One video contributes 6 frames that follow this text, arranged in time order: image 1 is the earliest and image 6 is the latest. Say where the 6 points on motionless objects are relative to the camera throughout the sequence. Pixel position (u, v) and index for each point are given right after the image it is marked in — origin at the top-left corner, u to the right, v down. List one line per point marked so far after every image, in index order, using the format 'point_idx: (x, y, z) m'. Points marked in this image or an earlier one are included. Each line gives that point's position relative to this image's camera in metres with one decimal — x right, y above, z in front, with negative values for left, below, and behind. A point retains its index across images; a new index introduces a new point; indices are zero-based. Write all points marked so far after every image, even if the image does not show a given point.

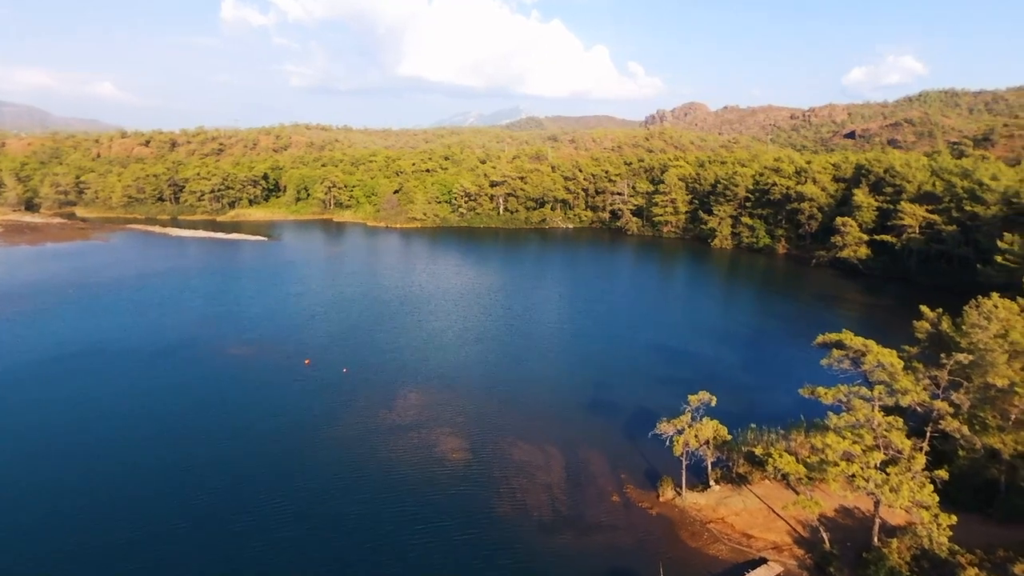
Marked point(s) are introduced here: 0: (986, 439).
0: (+14.6, -4.7, +19.6) m
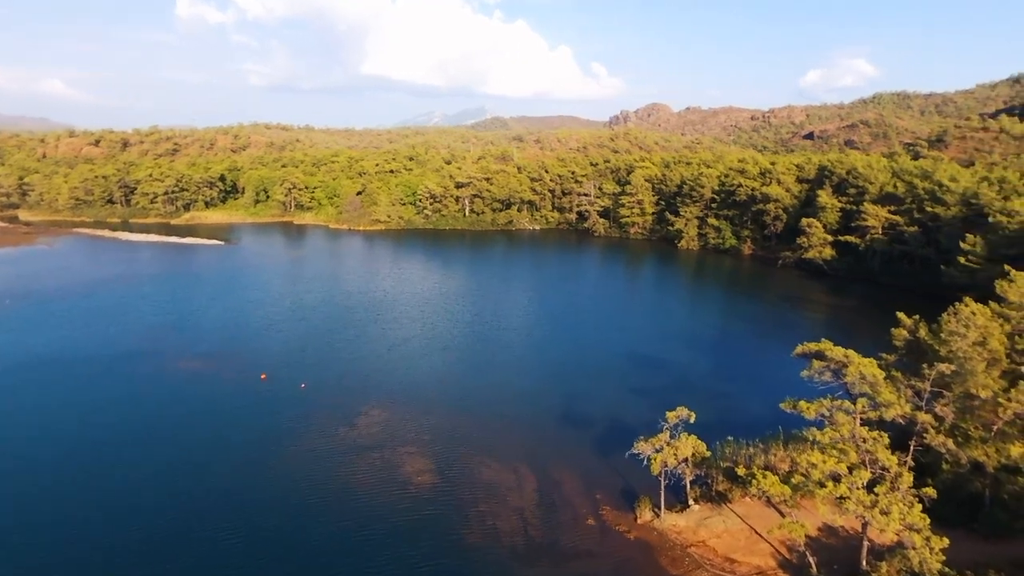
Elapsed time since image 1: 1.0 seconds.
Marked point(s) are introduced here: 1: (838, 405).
0: (+13.7, -4.9, +19.0) m
1: (+9.9, -3.6, +19.3) m
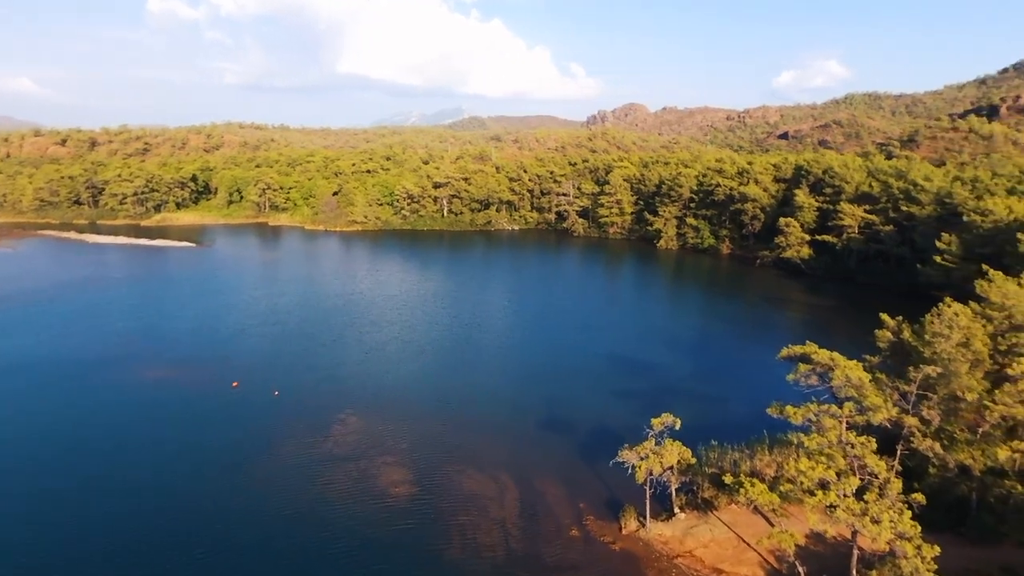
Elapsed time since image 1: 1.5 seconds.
0: (+13.1, -5.0, +18.8) m
1: (+9.4, -3.6, +19.0) m
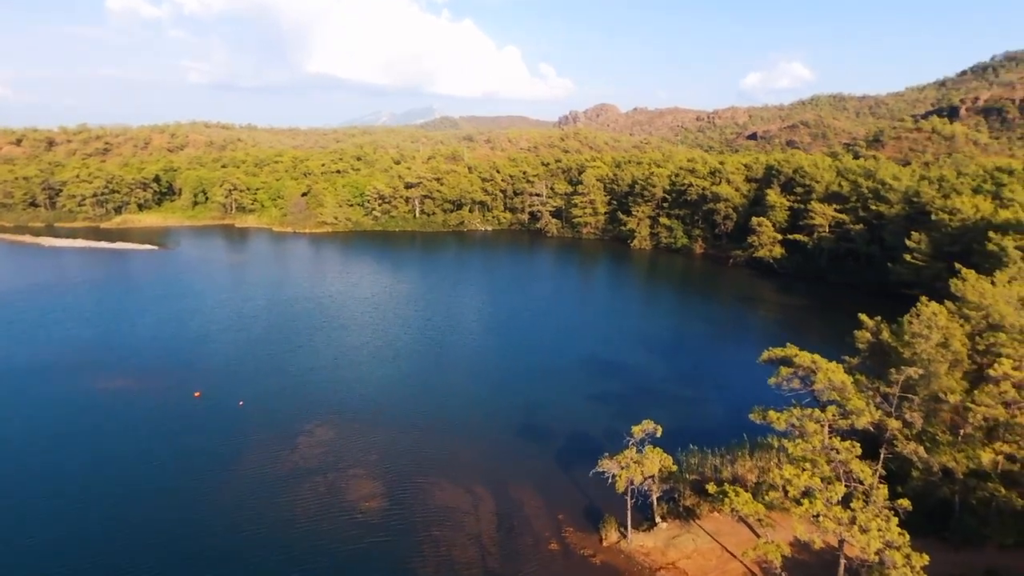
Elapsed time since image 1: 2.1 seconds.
0: (+12.4, -5.0, +18.5) m
1: (+8.7, -3.7, +18.5) m
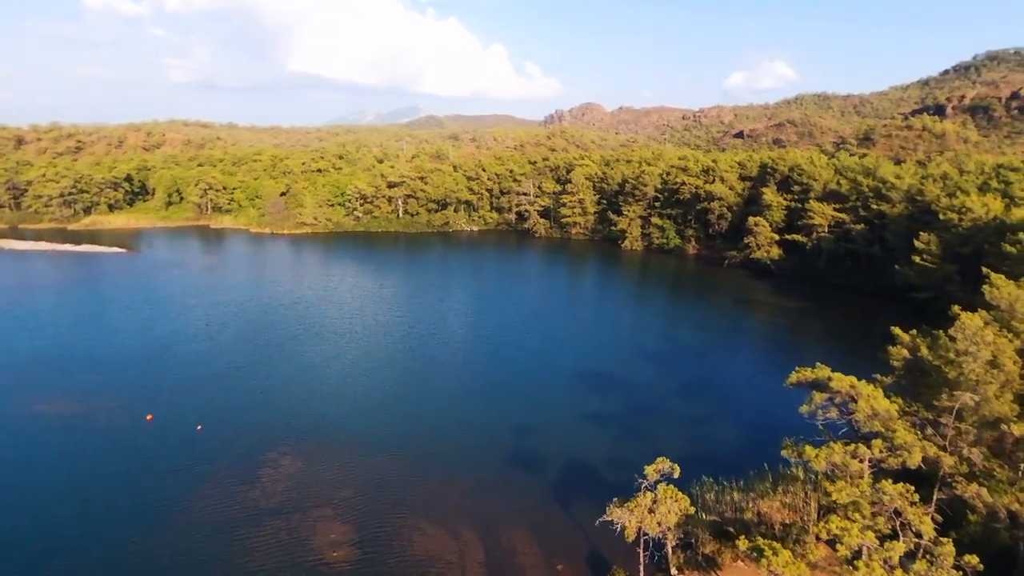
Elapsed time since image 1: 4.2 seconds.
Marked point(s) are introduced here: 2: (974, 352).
0: (+12.2, -5.3, +15.9) m
1: (+8.5, -4.0, +15.8) m
2: (+13.3, -1.9, +18.2) m
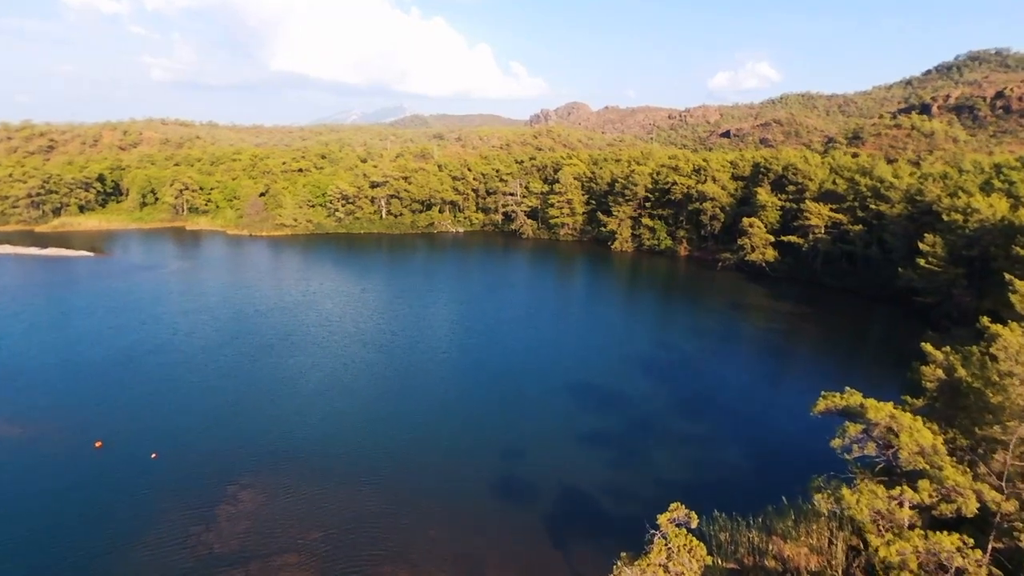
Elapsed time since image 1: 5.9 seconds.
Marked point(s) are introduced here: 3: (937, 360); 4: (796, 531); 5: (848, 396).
0: (+12.0, -5.7, +13.8) m
1: (+8.2, -4.4, +13.7) m
2: (+13.1, -2.2, +16.2) m
3: (+12.9, -2.1, +19.5) m
4: (+8.0, -6.8, +17.9) m
5: (+8.4, -2.7, +15.7) m
